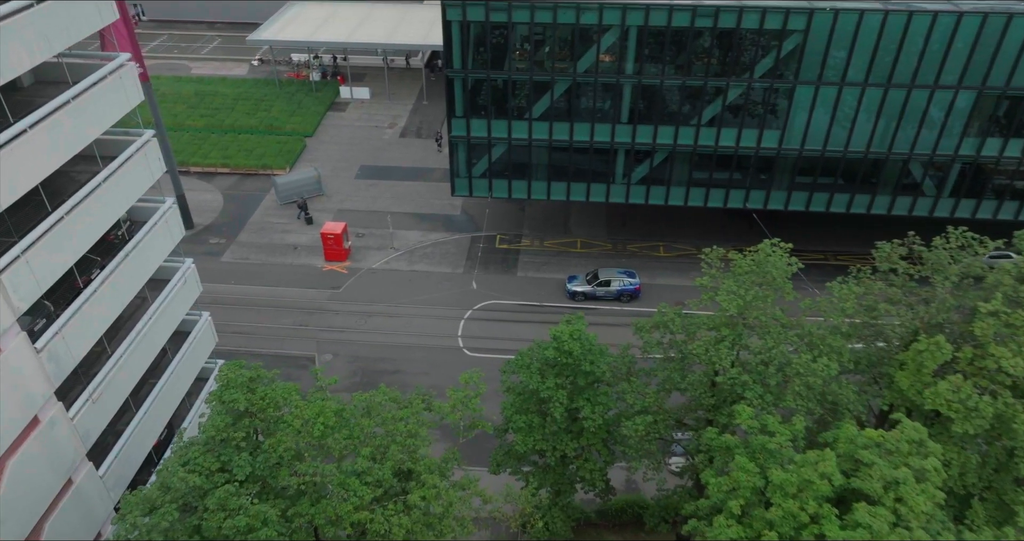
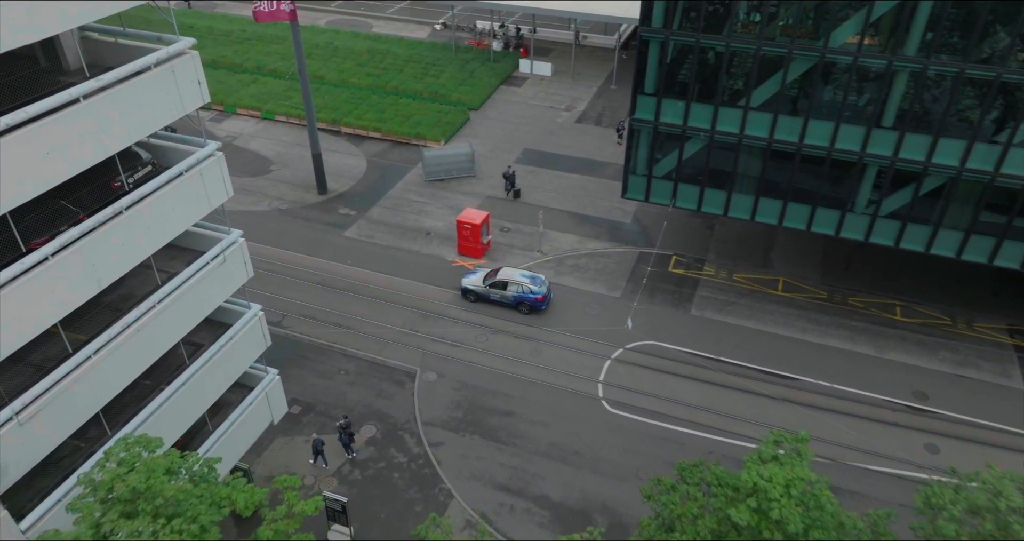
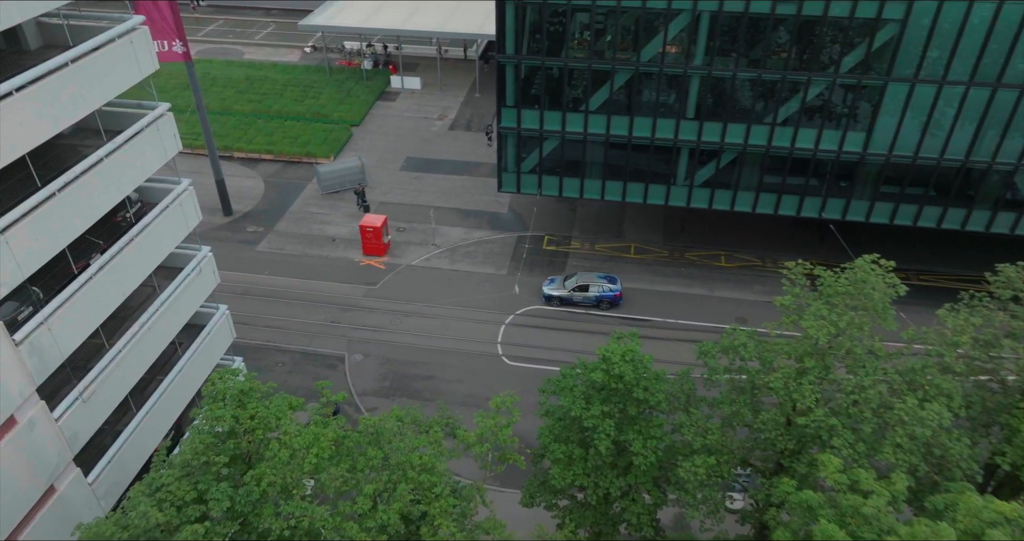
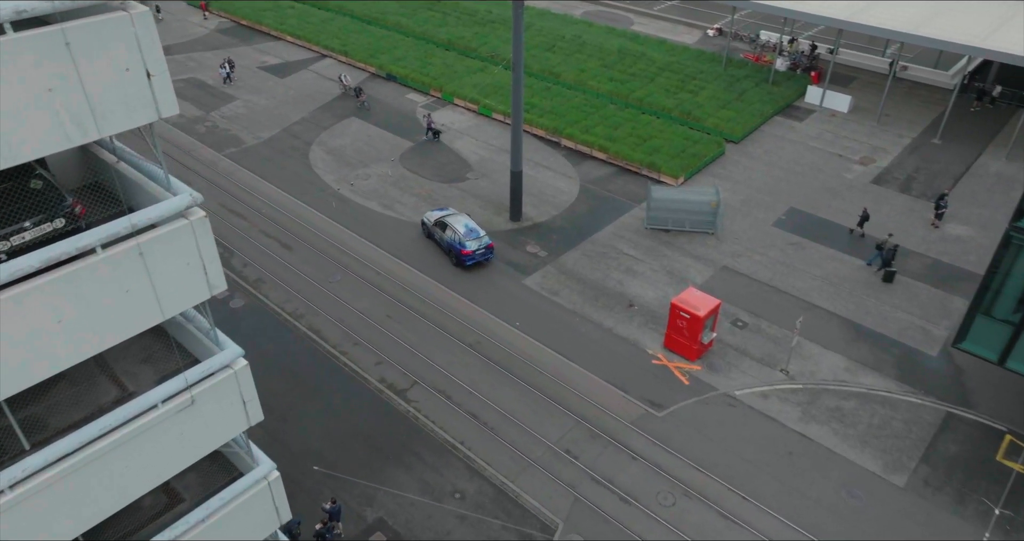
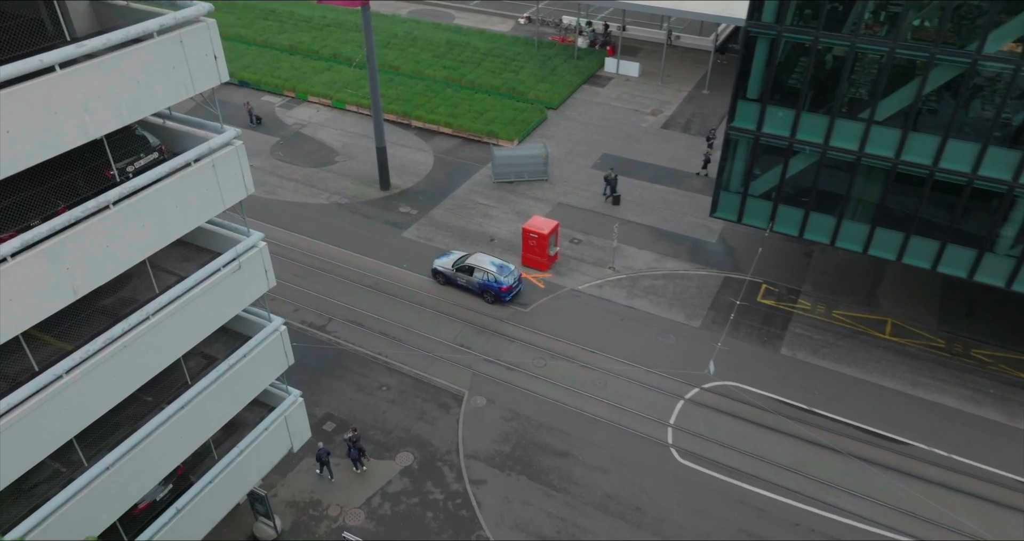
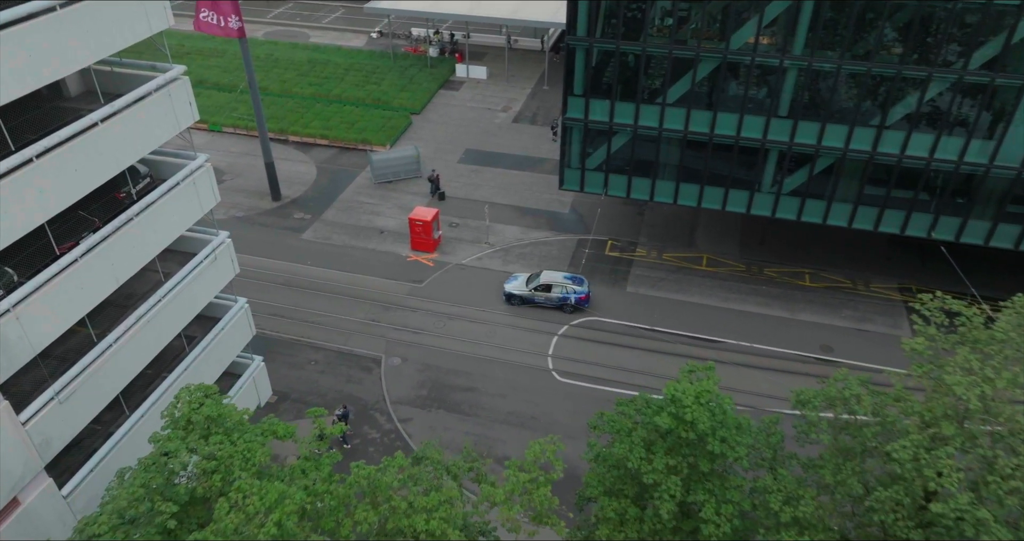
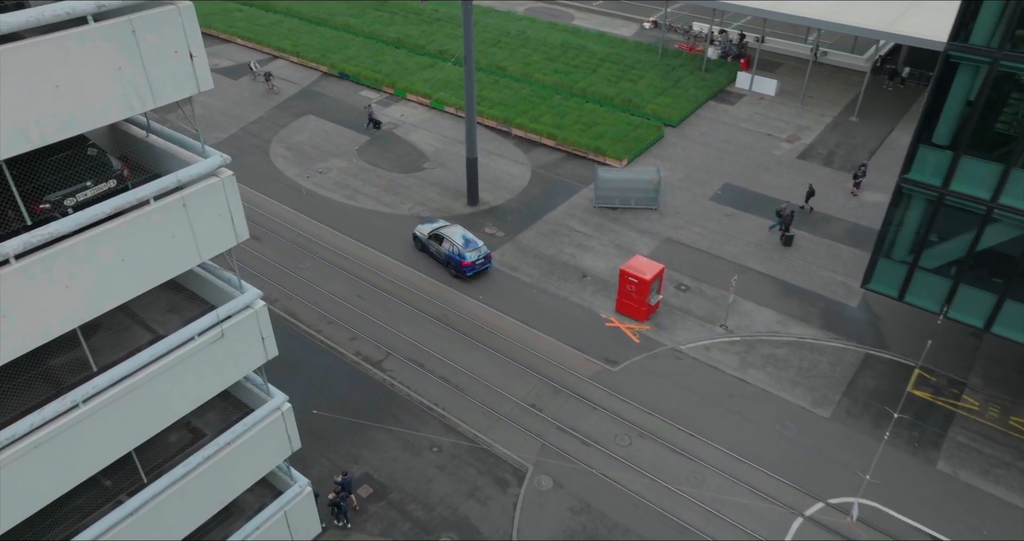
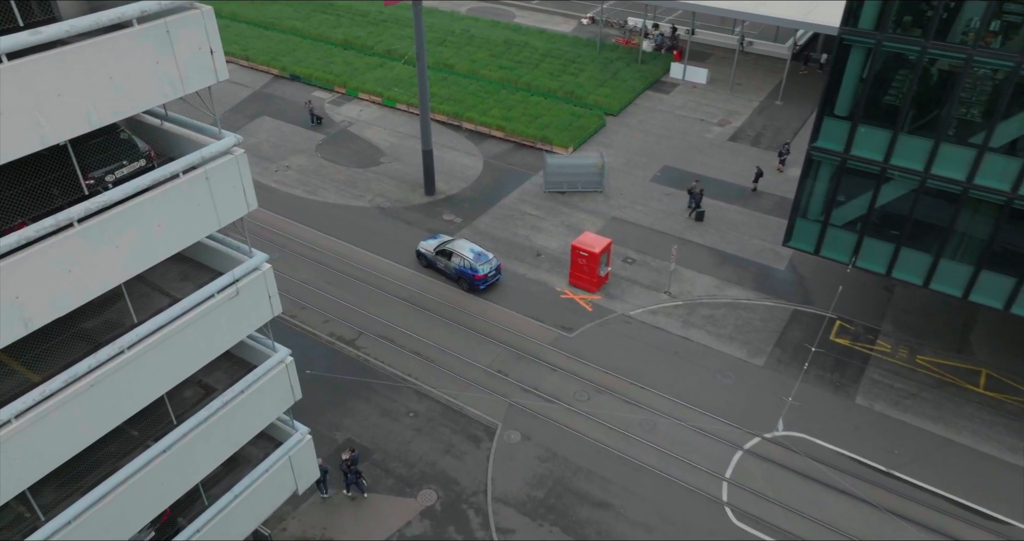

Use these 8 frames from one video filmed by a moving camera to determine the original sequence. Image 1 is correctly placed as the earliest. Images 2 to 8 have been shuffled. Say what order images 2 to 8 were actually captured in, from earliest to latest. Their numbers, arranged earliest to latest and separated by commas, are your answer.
3, 6, 2, 5, 8, 7, 4
